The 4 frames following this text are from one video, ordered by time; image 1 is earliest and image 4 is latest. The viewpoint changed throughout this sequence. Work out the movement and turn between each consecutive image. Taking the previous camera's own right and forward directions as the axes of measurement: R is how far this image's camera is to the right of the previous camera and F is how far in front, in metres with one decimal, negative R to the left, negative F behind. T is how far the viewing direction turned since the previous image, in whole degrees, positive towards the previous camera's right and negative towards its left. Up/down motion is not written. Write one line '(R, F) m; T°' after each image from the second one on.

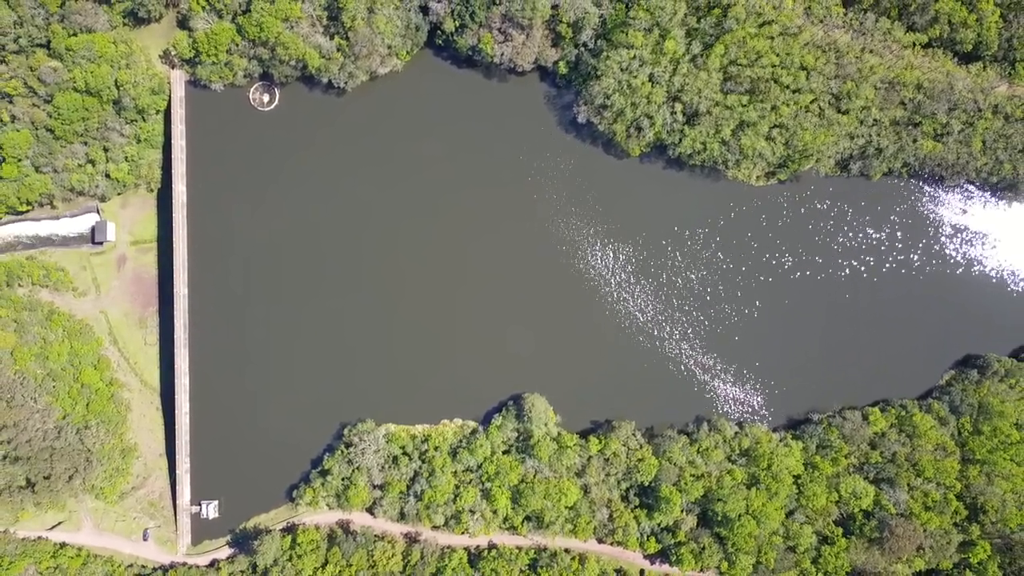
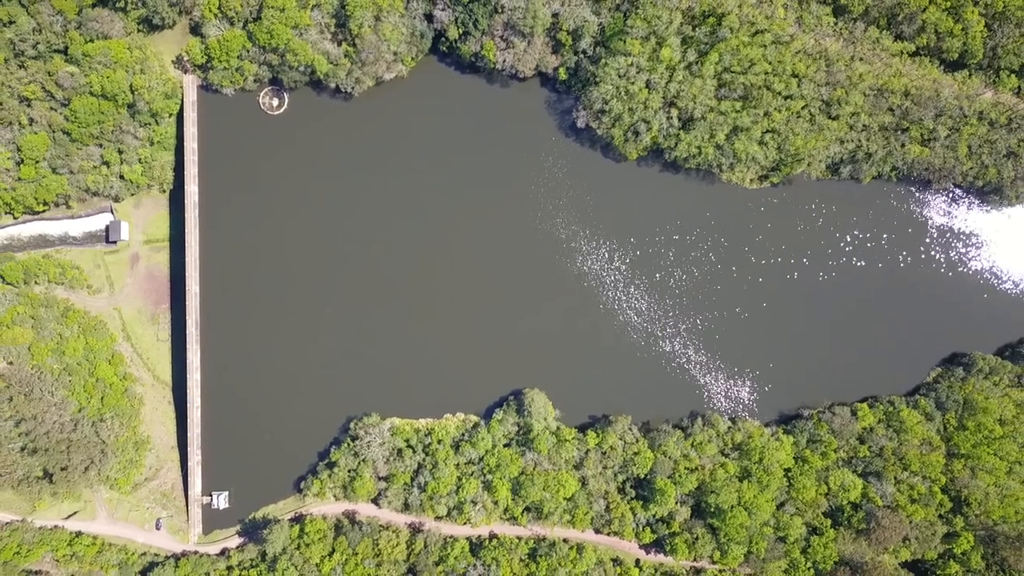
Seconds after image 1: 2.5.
(0.0, -1.5) m; 0°
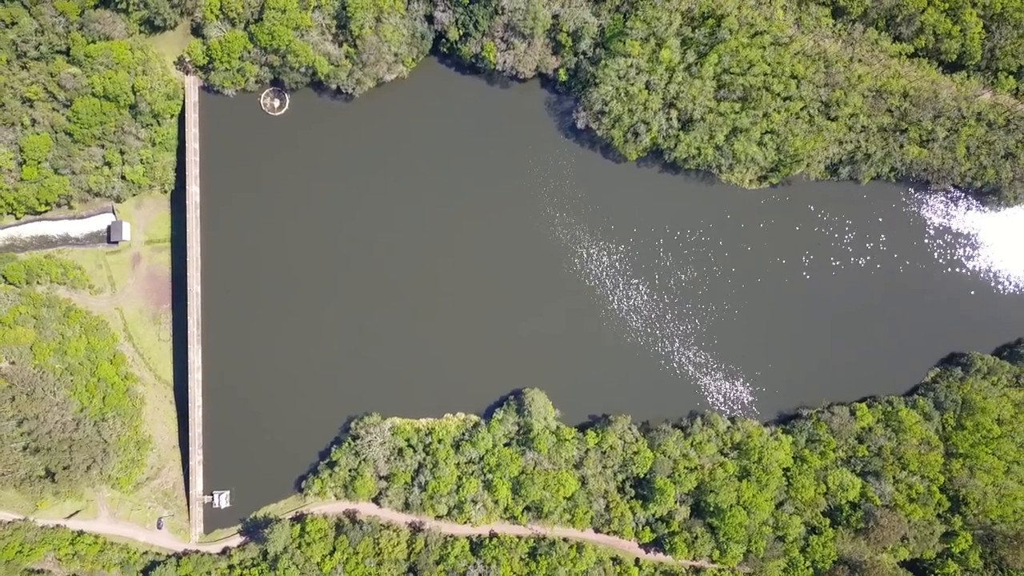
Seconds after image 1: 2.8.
(0.0, -0.2) m; 0°
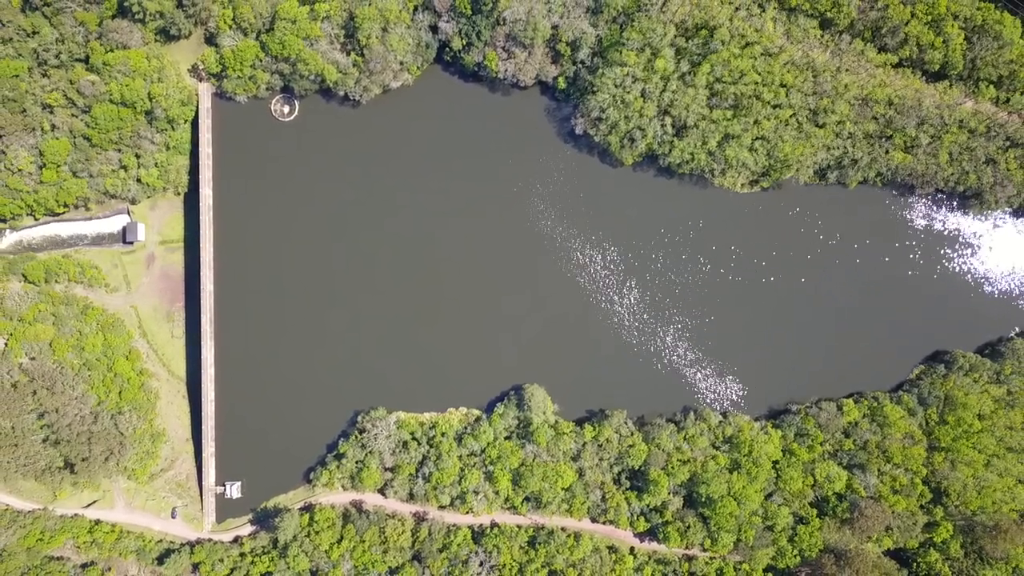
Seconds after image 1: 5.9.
(0.0, -1.8) m; 0°
